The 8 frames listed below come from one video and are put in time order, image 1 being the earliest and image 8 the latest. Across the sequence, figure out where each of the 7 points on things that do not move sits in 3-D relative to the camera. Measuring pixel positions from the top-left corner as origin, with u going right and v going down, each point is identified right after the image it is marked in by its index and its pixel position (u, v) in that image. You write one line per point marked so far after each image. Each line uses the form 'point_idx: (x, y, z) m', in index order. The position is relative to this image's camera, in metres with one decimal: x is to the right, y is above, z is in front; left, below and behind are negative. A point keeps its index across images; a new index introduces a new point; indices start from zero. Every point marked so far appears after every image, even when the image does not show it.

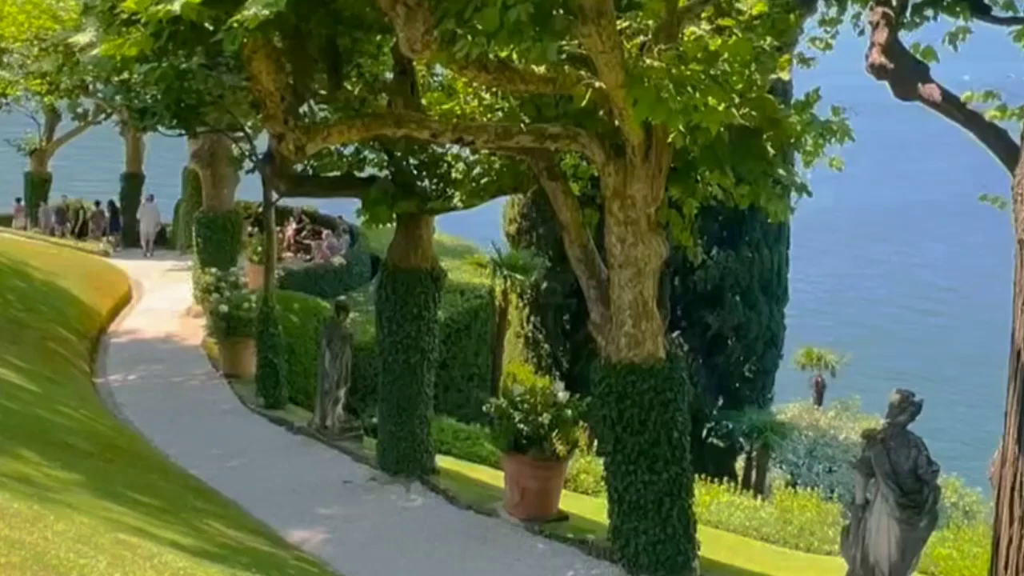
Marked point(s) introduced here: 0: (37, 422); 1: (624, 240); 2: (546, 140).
0: (-5.0, -1.4, +13.1) m
1: (+0.9, +0.4, +10.2) m
2: (+0.4, +1.2, +10.5) m
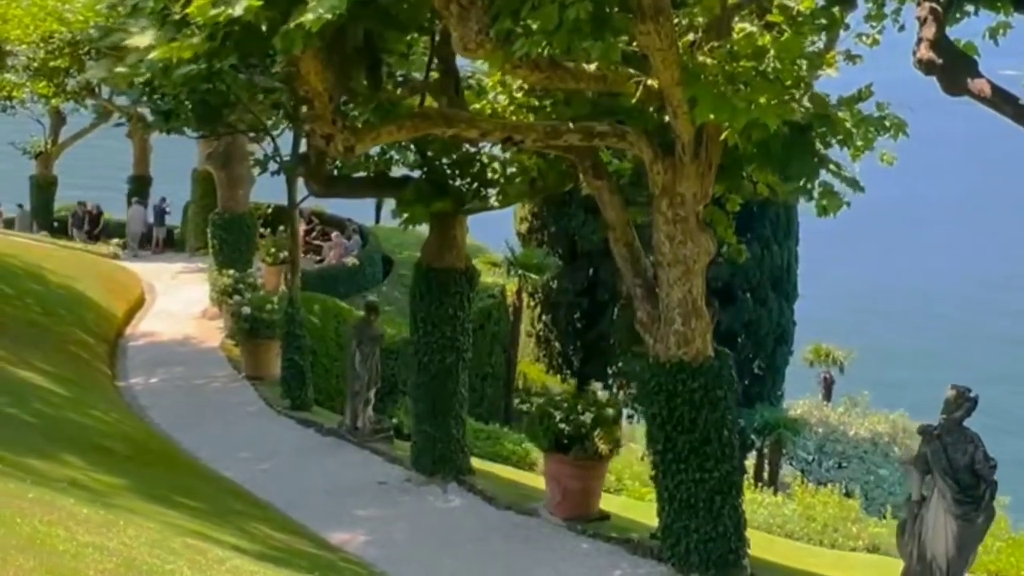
0: (-4.6, -1.4, +13.1) m
1: (+1.3, +0.4, +10.2) m
2: (+0.7, +1.2, +10.4) m
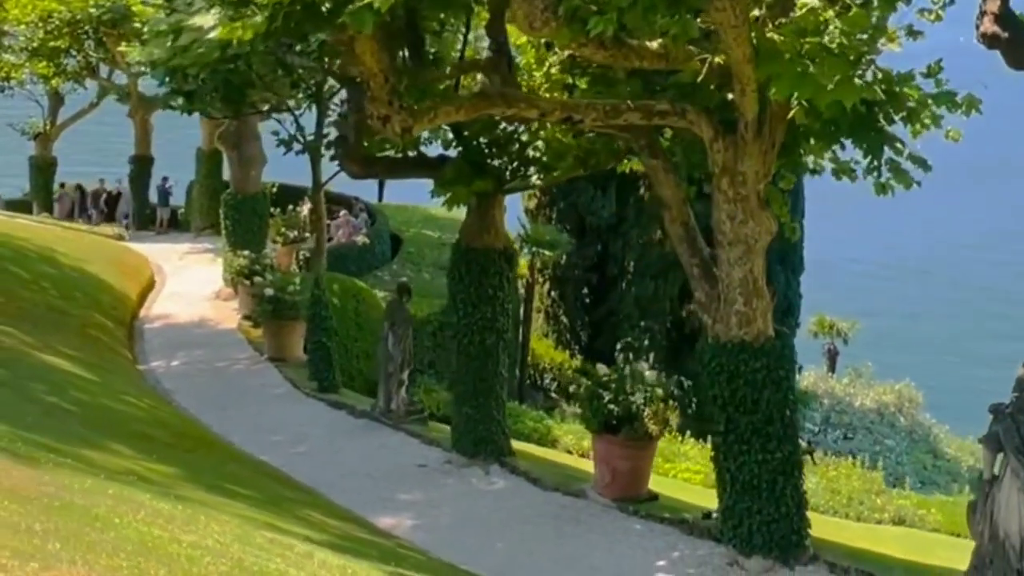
0: (-4.1, -1.3, +12.9) m
1: (+1.8, +0.6, +10.1) m
2: (+1.2, +1.4, +10.3) m
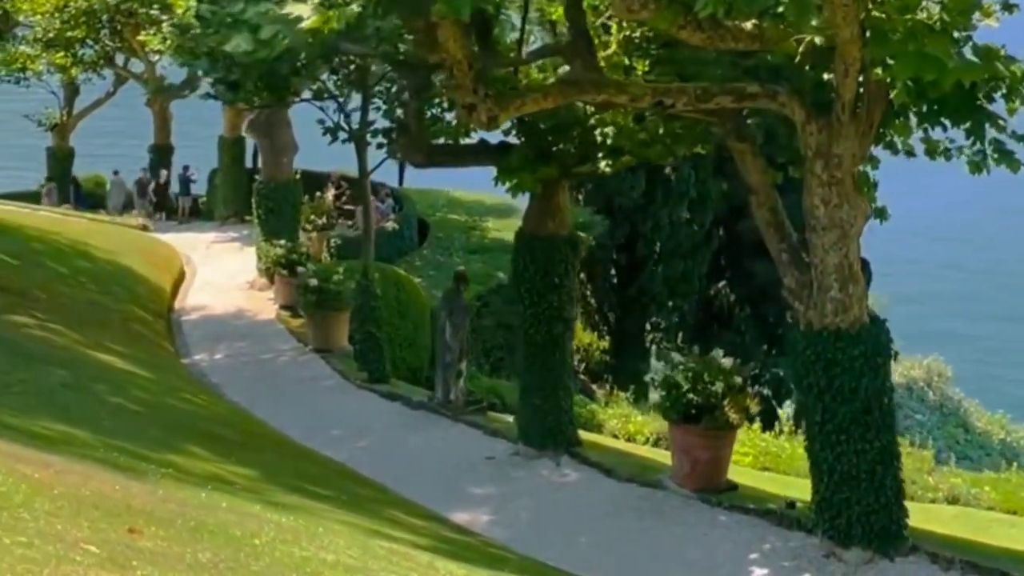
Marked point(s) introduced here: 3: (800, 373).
0: (-3.4, -1.3, +12.7) m
1: (+2.5, +0.7, +9.8) m
2: (+1.9, +1.5, +10.0) m
3: (+2.3, -0.7, +10.1) m
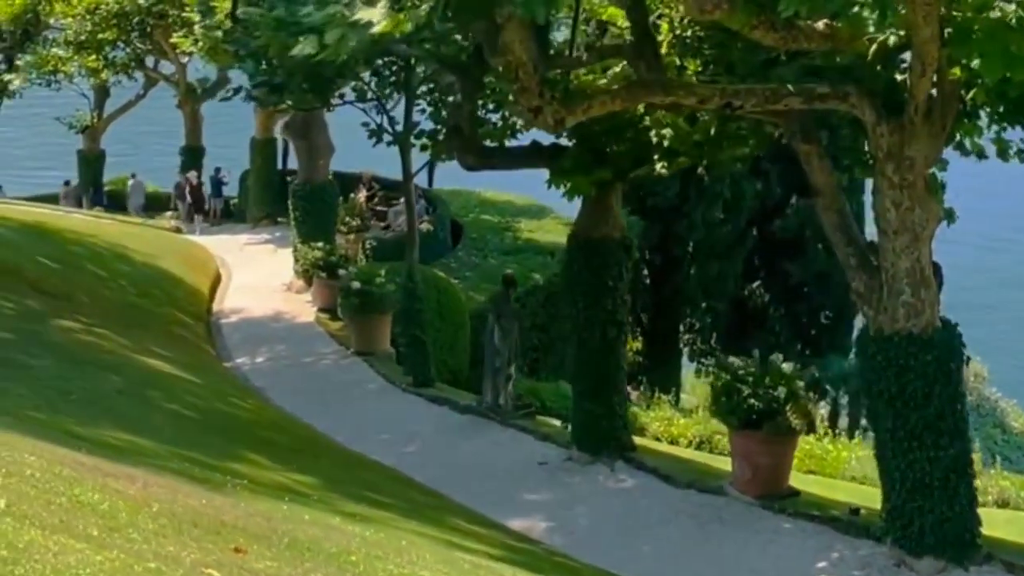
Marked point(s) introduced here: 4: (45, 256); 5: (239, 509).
0: (-2.8, -1.3, +12.6) m
1: (+3.0, +0.6, +9.6) m
2: (+2.4, +1.5, +9.8) m
3: (+2.9, -0.7, +10.0) m
4: (-7.4, +0.5, +19.9) m
5: (-1.4, -1.1, +6.3) m
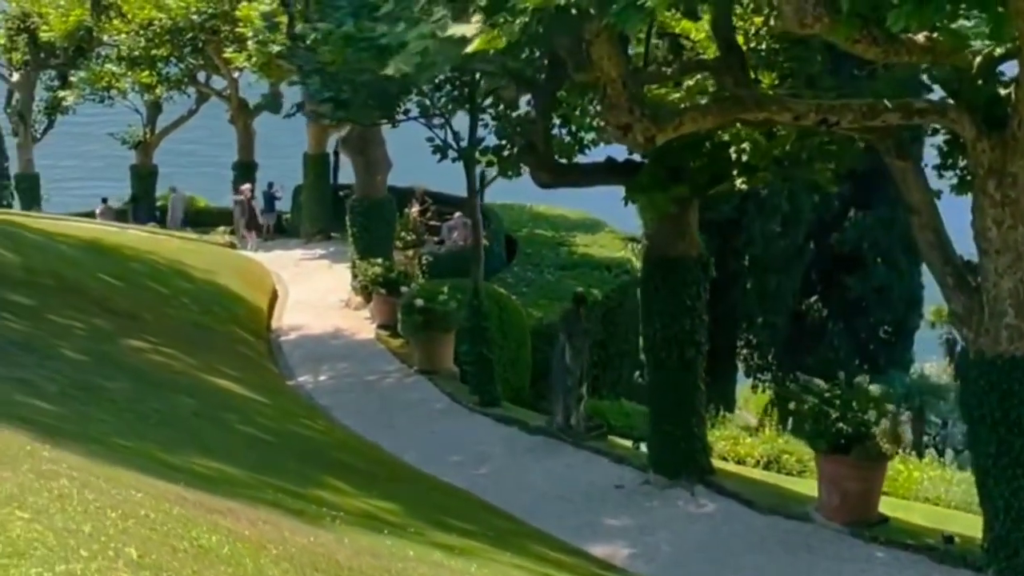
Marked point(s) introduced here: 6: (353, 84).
0: (-2.1, -1.5, +12.4) m
1: (+3.7, +0.5, +9.3) m
2: (+3.0, +1.3, +9.5) m
3: (+3.5, -0.9, +9.6) m
4: (-6.4, +0.2, +19.9) m
5: (-0.8, -1.3, +6.1) m
6: (-2.2, +2.8, +16.9) m
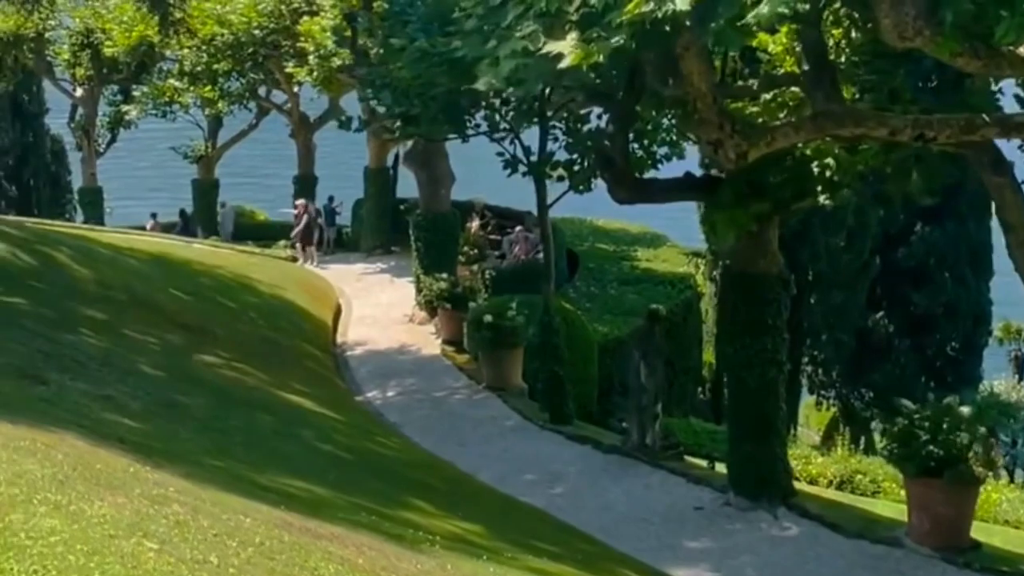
0: (-1.3, -1.7, +12.3) m
1: (+4.3, +0.3, +9.0) m
2: (+3.7, +1.1, +9.2) m
3: (+4.2, -1.0, +9.3) m
4: (-5.3, 0.0, +20.0) m
5: (-0.3, -1.4, +6.0) m
6: (-1.2, +2.6, +16.9) m
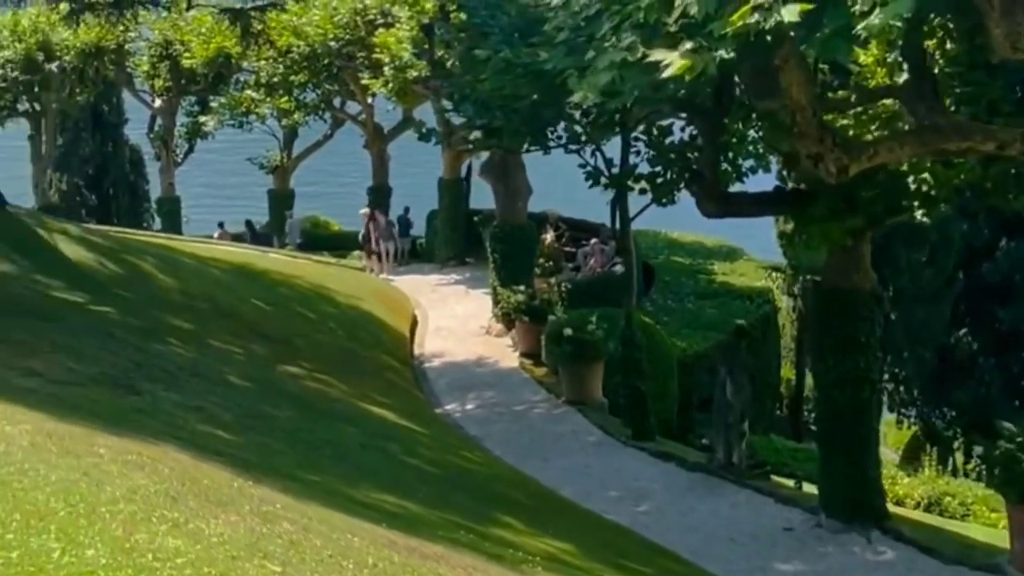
0: (-0.4, -1.8, +12.2) m
1: (+5.0, +0.2, +8.6) m
2: (+4.4, +1.0, +8.9) m
3: (+4.9, -1.2, +8.9) m
4: (-4.1, -0.2, +20.1) m
5: (+0.2, -1.4, +5.8) m
6: (-0.1, +2.4, +16.8) m
